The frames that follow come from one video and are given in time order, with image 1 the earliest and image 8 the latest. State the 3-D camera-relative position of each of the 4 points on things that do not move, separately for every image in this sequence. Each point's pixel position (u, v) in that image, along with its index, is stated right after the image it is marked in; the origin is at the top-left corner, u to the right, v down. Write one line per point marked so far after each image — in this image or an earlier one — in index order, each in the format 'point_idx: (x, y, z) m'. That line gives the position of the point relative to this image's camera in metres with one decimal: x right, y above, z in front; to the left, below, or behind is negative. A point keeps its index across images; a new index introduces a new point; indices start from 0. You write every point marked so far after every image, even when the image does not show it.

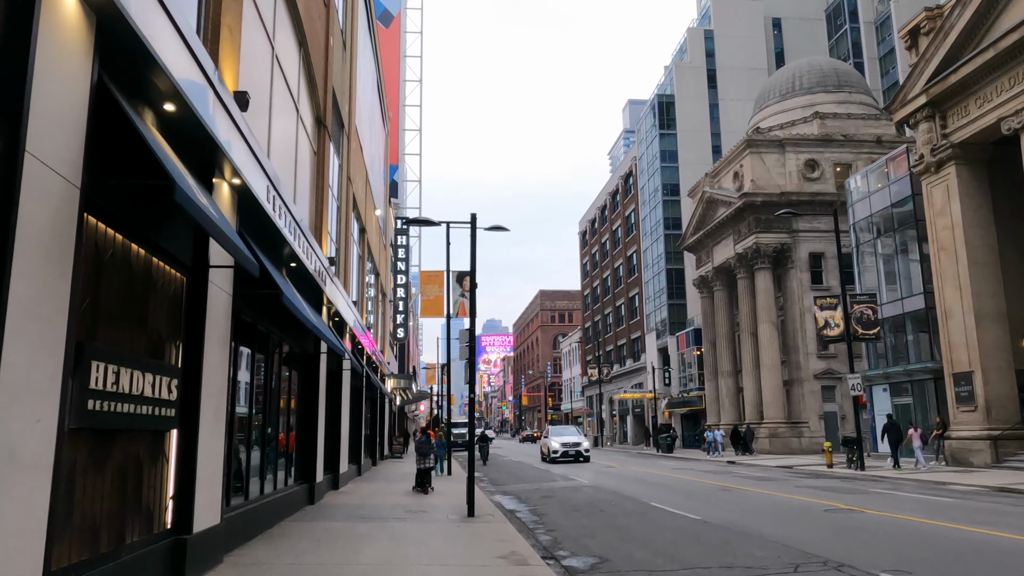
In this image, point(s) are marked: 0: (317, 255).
0: (-3.7, +0.6, +14.6) m
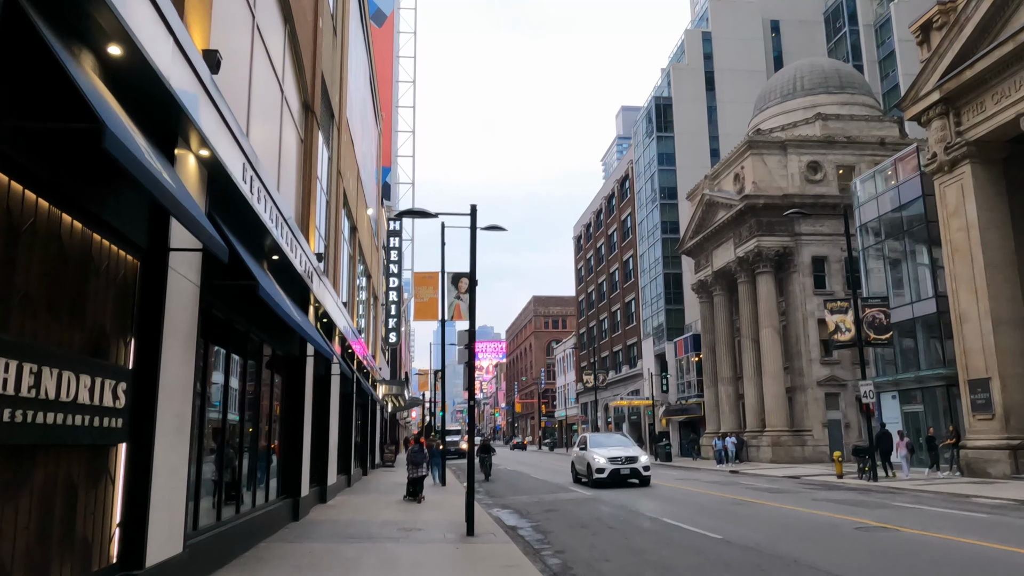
0: (-3.7, +0.7, +13.4) m
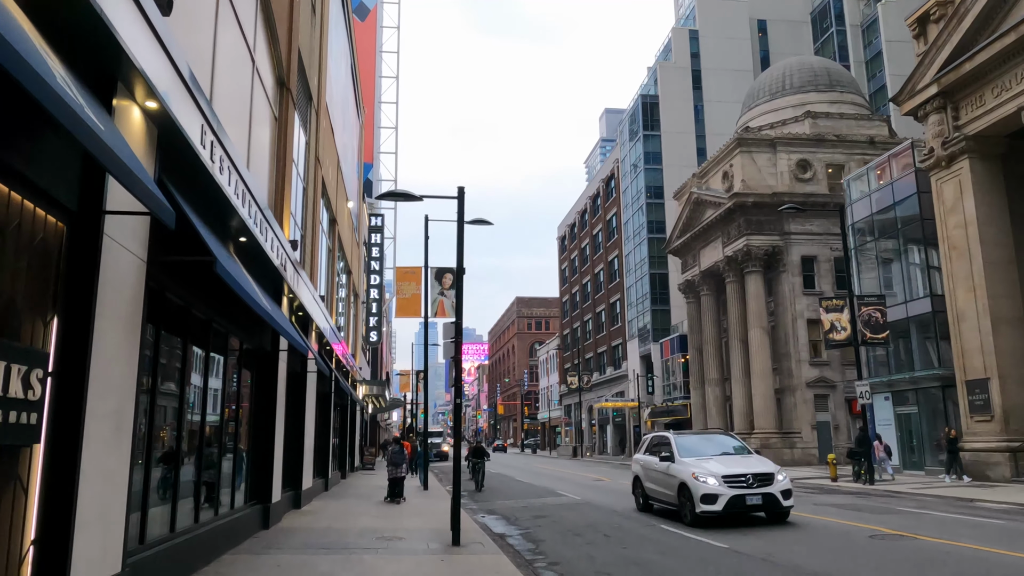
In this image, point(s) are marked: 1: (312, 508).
0: (-3.8, +0.9, +12.4) m
1: (-4.3, -4.8, +16.5) m
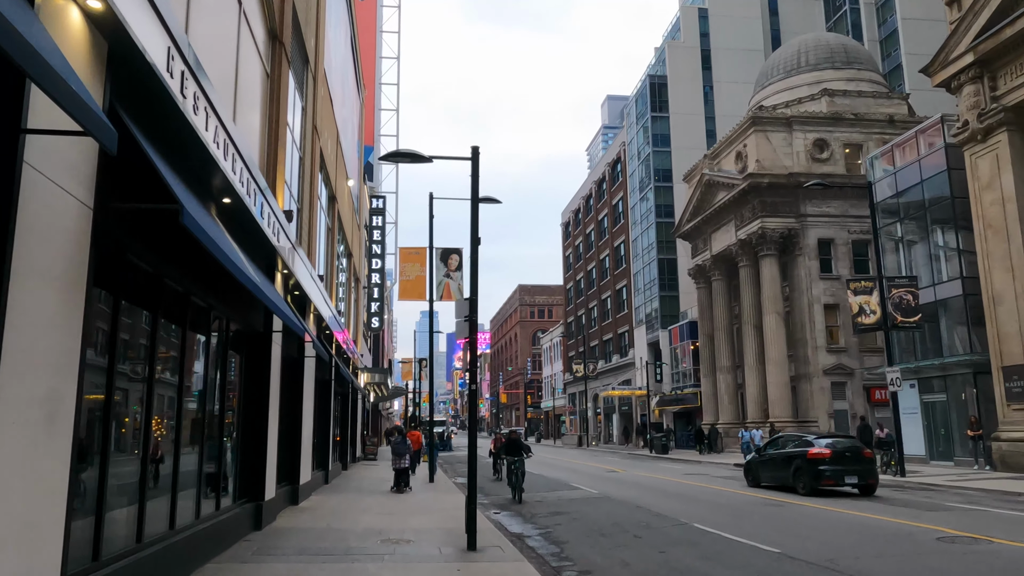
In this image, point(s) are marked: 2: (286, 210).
0: (-3.5, +1.3, +11.0) m
1: (-4.0, -4.4, +15.2) m
2: (-4.0, +1.4, +13.5) m
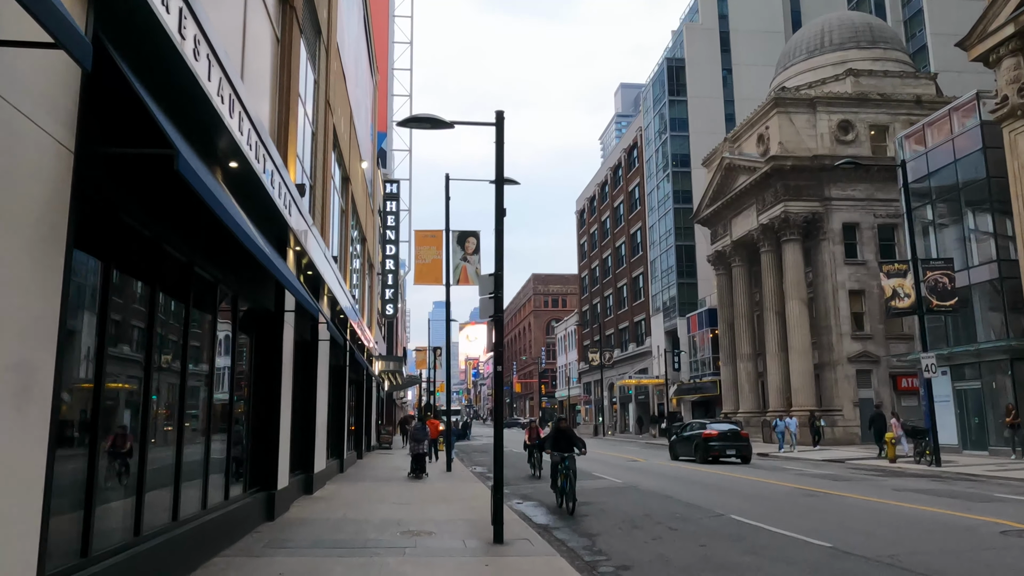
0: (-3.2, +1.6, +10.3) m
1: (-3.6, -4.0, +14.6) m
2: (-3.6, +1.8, +12.8) m
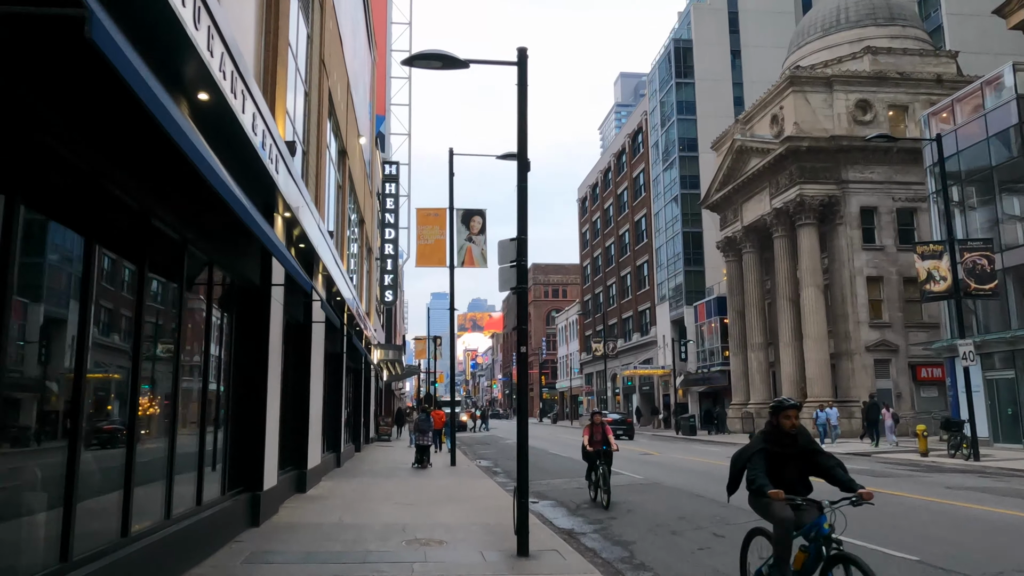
0: (-2.9, +2.0, +8.8) m
1: (-3.3, -3.6, +13.2) m
2: (-3.3, +2.2, +11.3) m
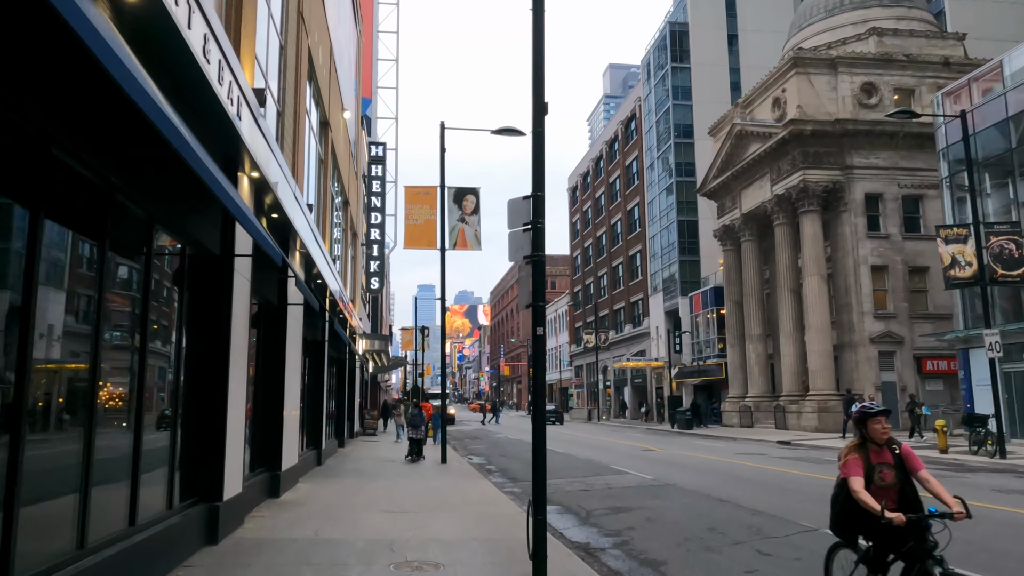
0: (-2.8, +2.3, +7.2) m
1: (-3.3, -3.2, +11.7) m
2: (-3.2, +2.5, +9.7) m
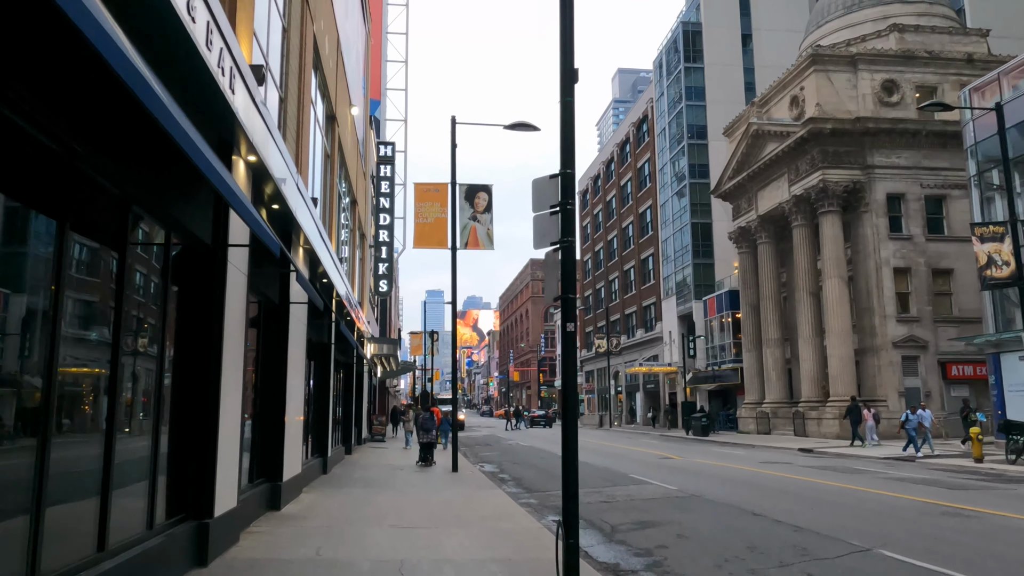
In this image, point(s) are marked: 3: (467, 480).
0: (-2.6, +2.3, +6.5) m
1: (-3.1, -3.2, +10.9) m
2: (-3.0, +2.5, +9.0) m
3: (-1.0, -4.1, +16.3) m
